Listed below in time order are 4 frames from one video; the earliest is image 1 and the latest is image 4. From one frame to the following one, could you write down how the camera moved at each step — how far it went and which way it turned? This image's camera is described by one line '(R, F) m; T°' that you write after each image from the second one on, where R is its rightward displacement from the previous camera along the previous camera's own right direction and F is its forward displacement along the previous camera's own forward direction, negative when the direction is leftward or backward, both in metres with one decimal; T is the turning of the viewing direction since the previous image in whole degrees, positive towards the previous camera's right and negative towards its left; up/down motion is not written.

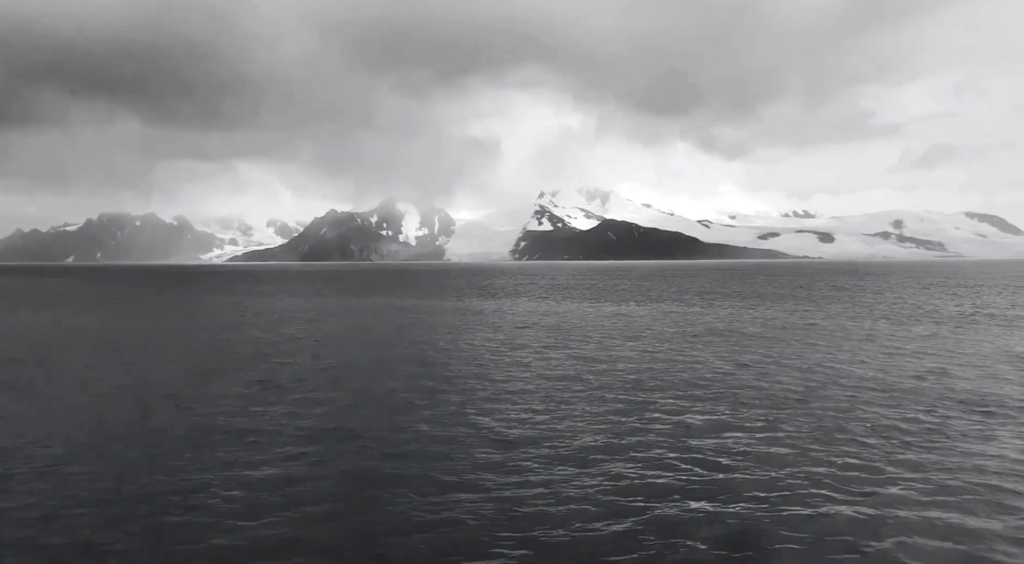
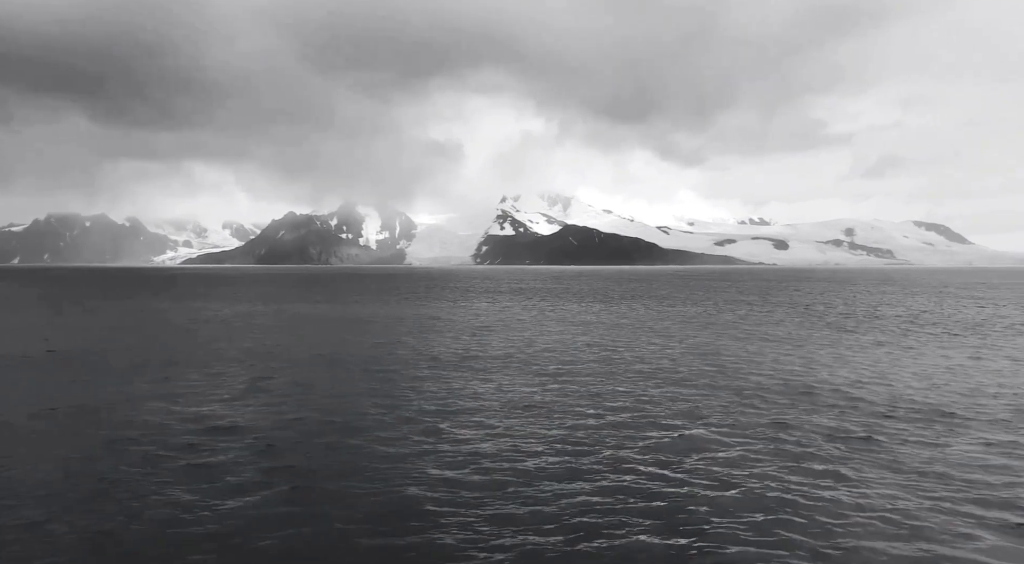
(-0.2, -0.2) m; +3°
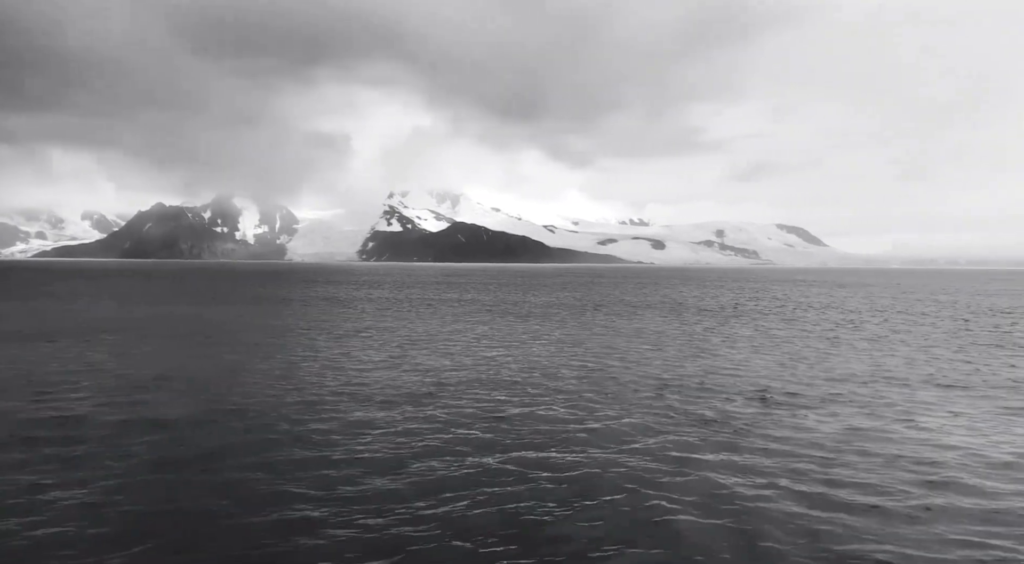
(-0.9, -0.6) m; +9°
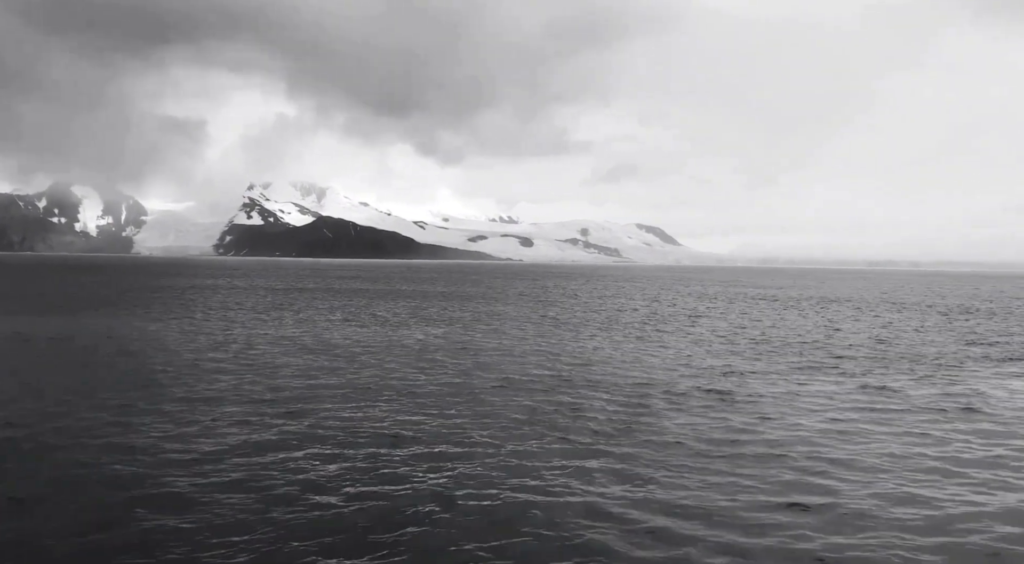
(-0.5, +1.0) m; +10°
